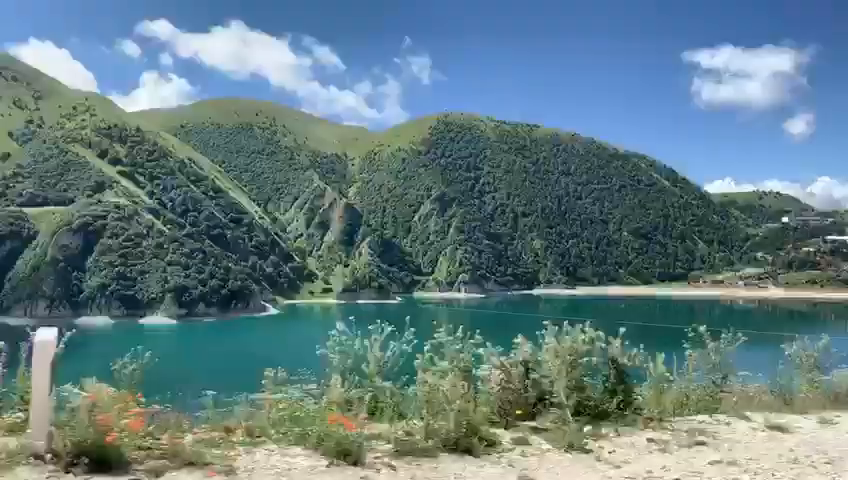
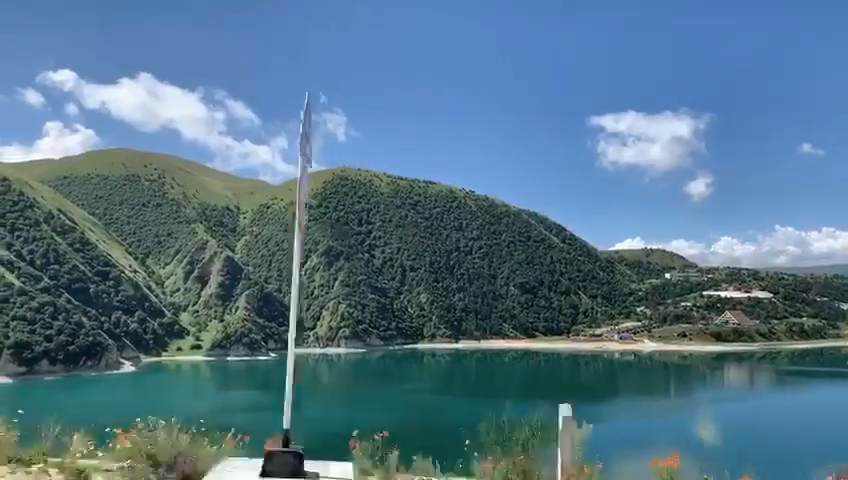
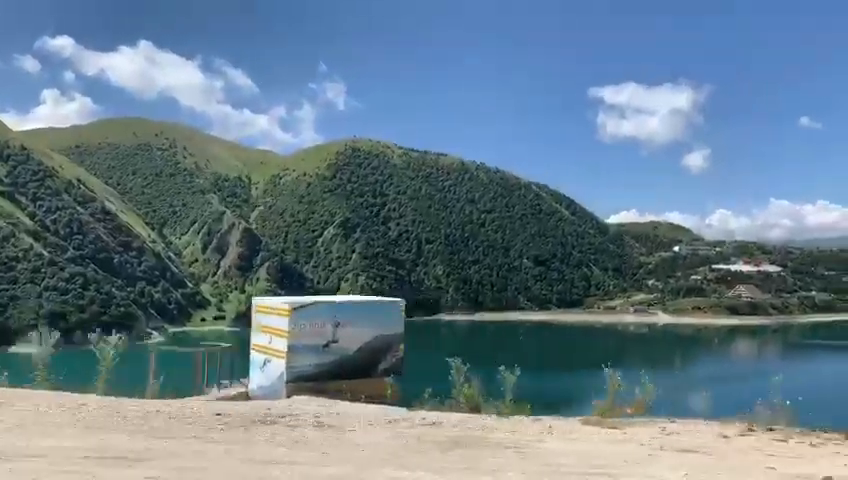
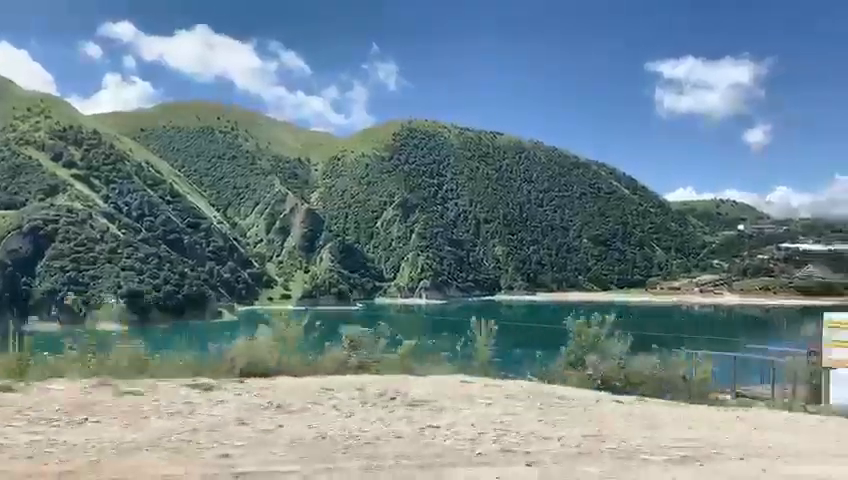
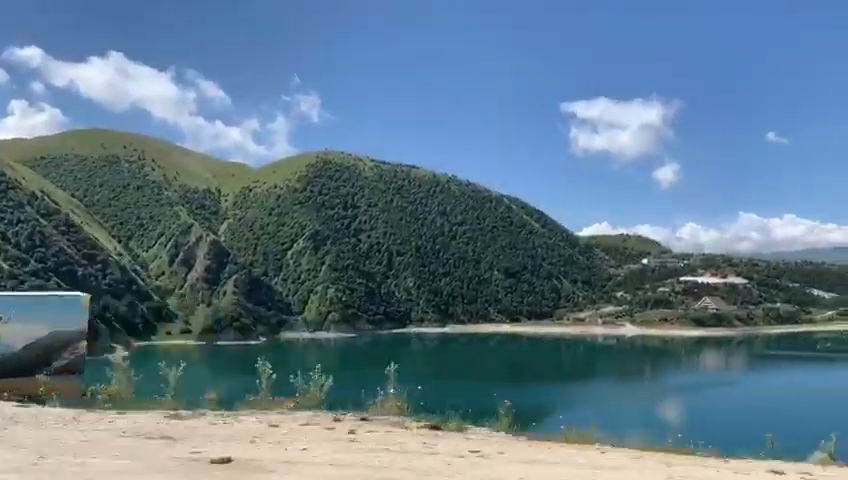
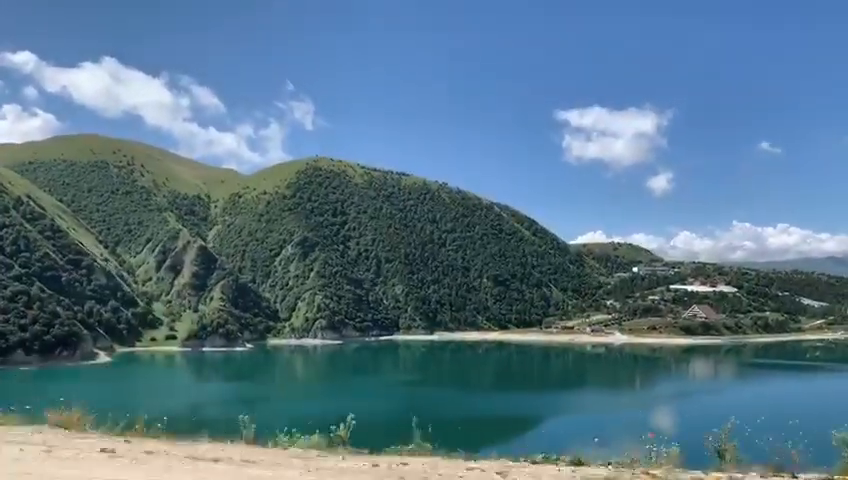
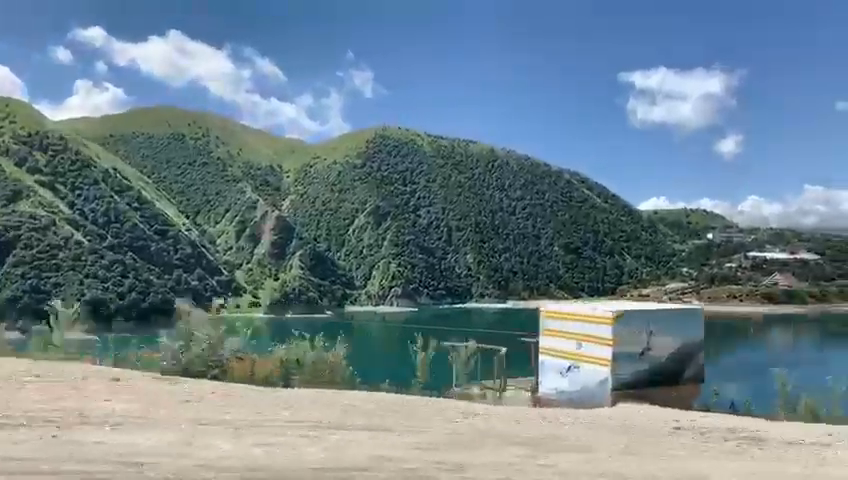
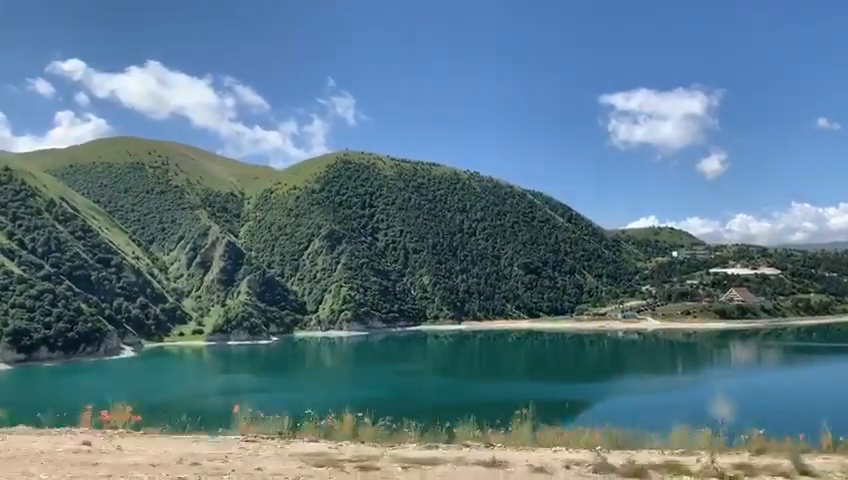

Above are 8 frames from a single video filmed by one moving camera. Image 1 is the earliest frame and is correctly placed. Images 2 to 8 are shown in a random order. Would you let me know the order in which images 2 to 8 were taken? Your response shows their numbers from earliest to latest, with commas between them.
4, 7, 3, 5, 6, 2, 8
